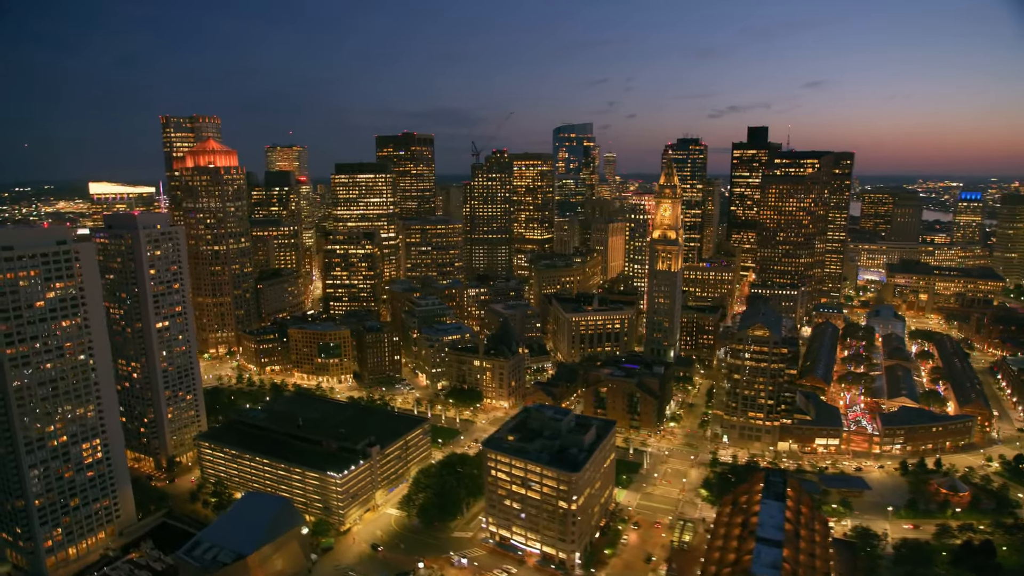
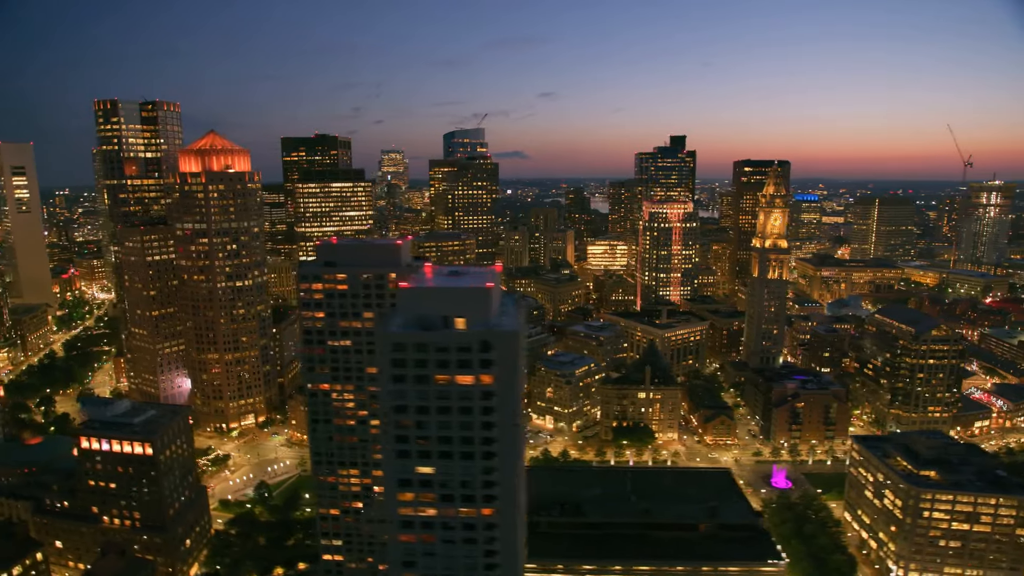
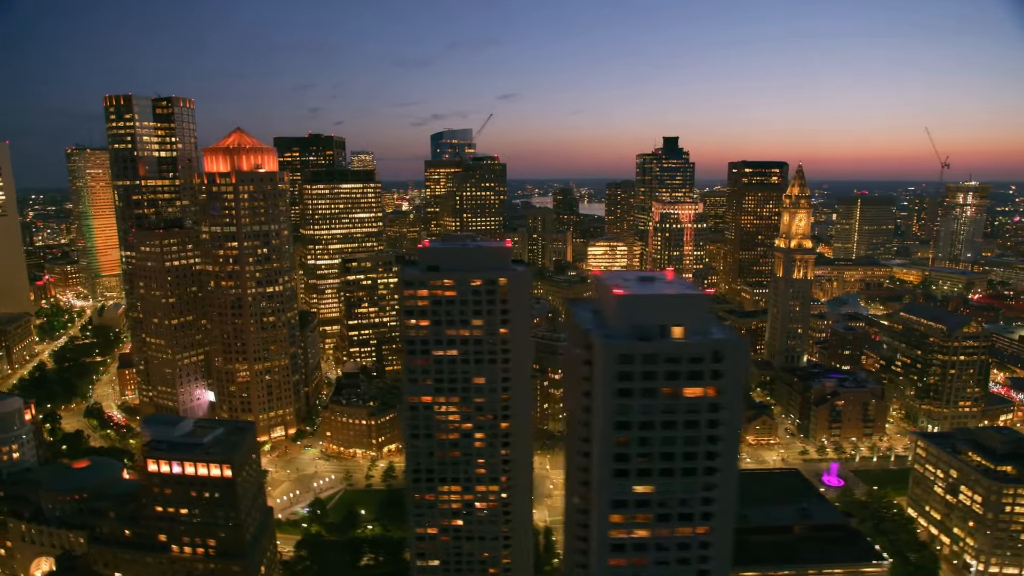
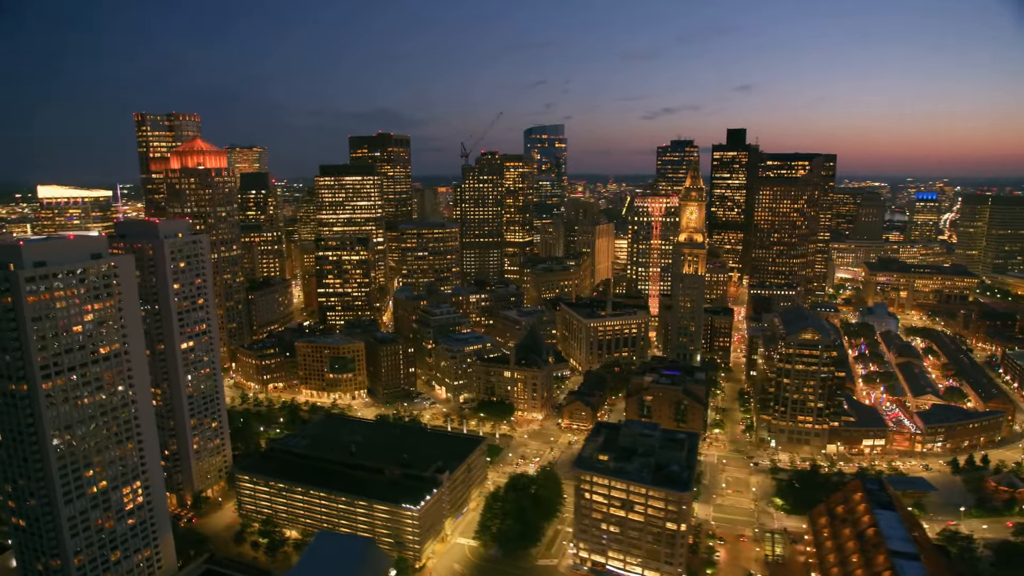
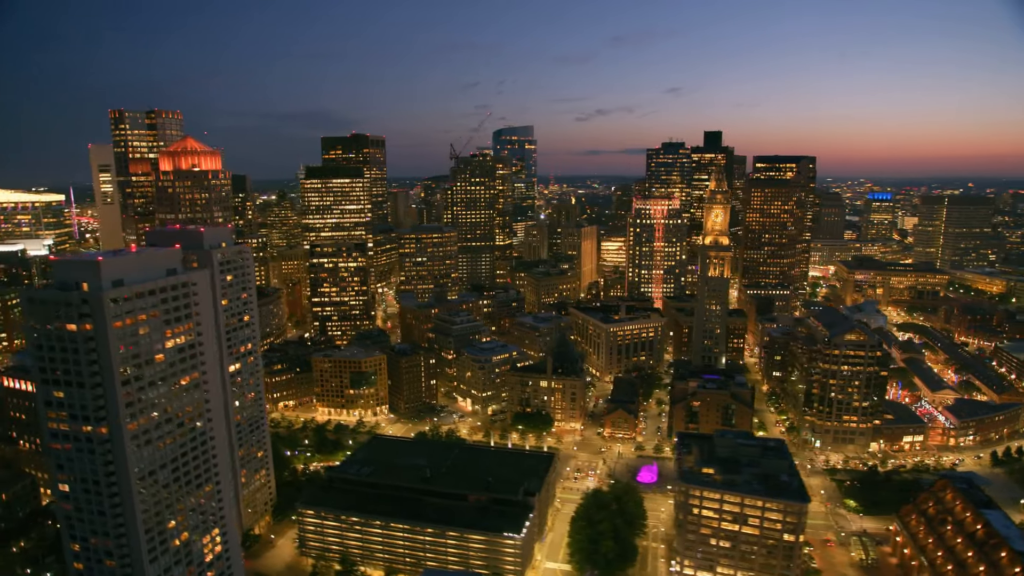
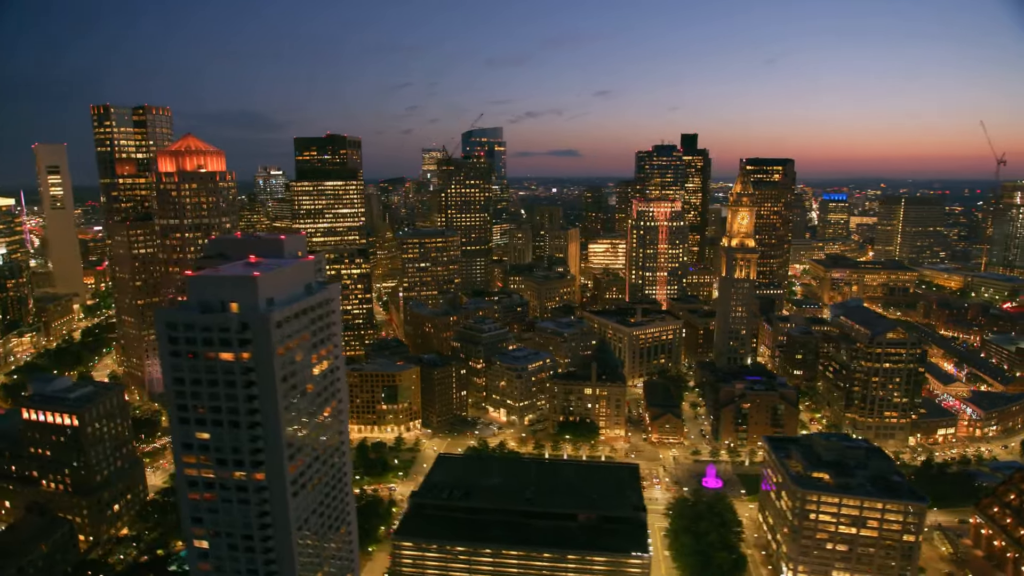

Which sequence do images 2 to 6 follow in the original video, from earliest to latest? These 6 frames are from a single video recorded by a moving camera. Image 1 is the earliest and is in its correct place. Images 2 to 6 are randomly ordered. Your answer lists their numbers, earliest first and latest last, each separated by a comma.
4, 5, 6, 2, 3
